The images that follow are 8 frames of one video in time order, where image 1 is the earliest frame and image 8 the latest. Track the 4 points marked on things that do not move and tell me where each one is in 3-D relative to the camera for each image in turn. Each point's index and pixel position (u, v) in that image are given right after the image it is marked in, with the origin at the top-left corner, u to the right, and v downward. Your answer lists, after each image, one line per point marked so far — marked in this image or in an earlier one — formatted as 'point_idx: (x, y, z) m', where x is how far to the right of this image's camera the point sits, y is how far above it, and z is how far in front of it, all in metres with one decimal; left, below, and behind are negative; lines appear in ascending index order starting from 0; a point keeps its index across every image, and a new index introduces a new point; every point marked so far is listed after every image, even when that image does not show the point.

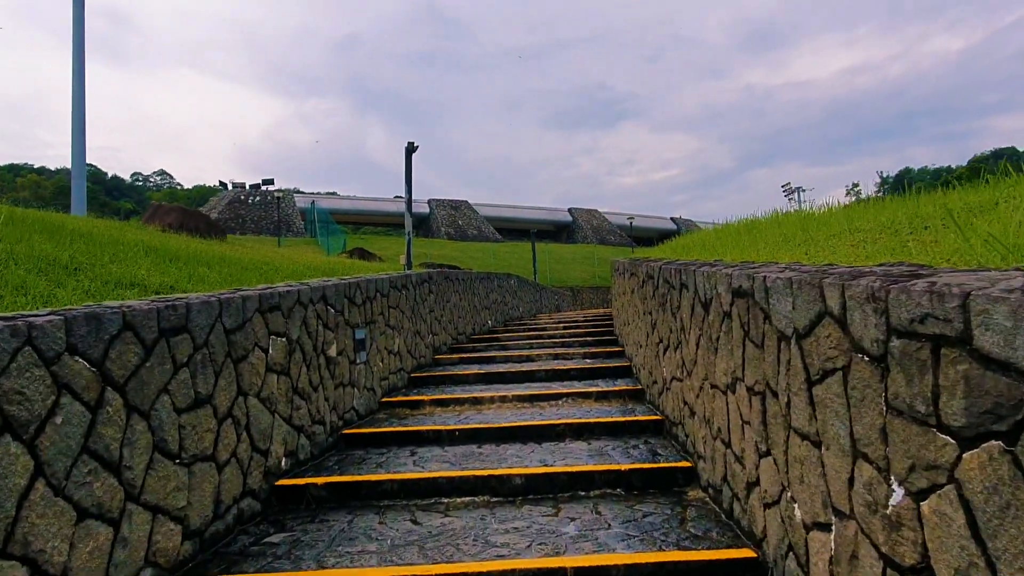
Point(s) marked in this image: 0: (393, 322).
0: (-0.9, -0.3, +6.2) m
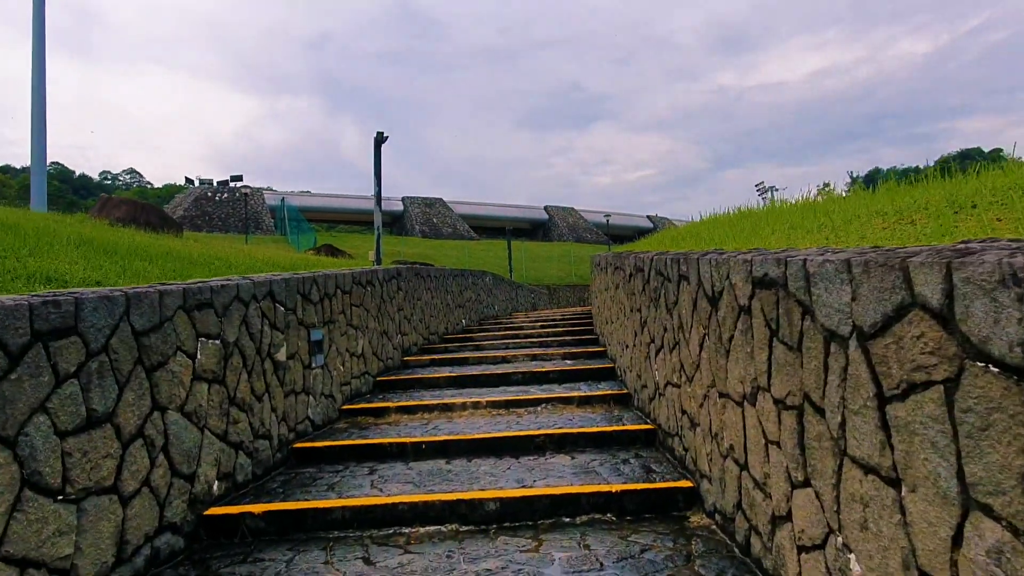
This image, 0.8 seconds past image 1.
0: (-1.1, -0.2, +5.6) m
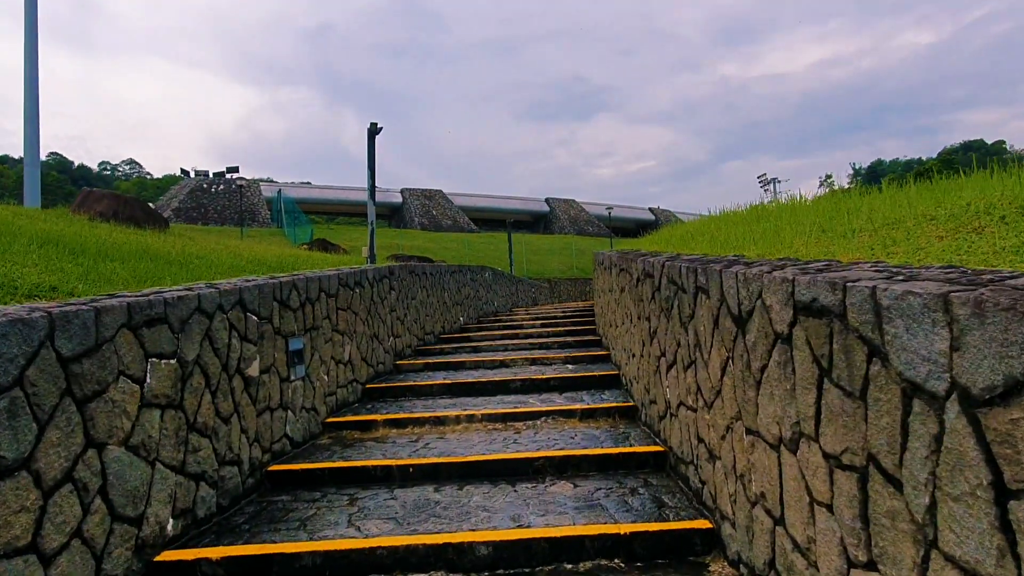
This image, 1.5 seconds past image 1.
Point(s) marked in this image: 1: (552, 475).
0: (-1.1, -0.3, +5.3) m
1: (+0.2, -0.8, +3.5) m
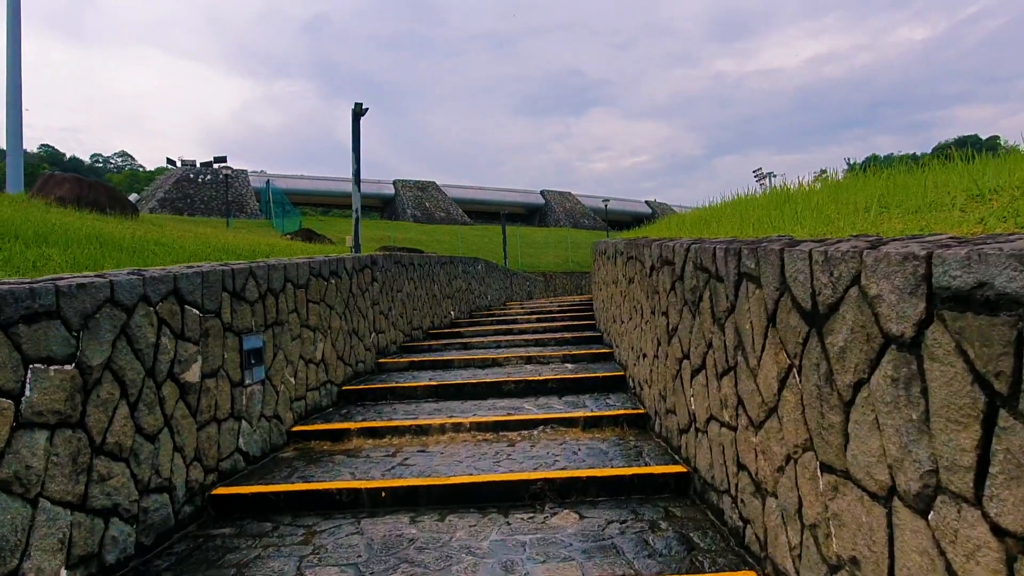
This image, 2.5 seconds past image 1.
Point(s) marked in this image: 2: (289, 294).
0: (-1.1, -0.2, +4.7) m
1: (+0.1, -0.8, +3.0) m
2: (-1.2, 0.0, +4.2) m
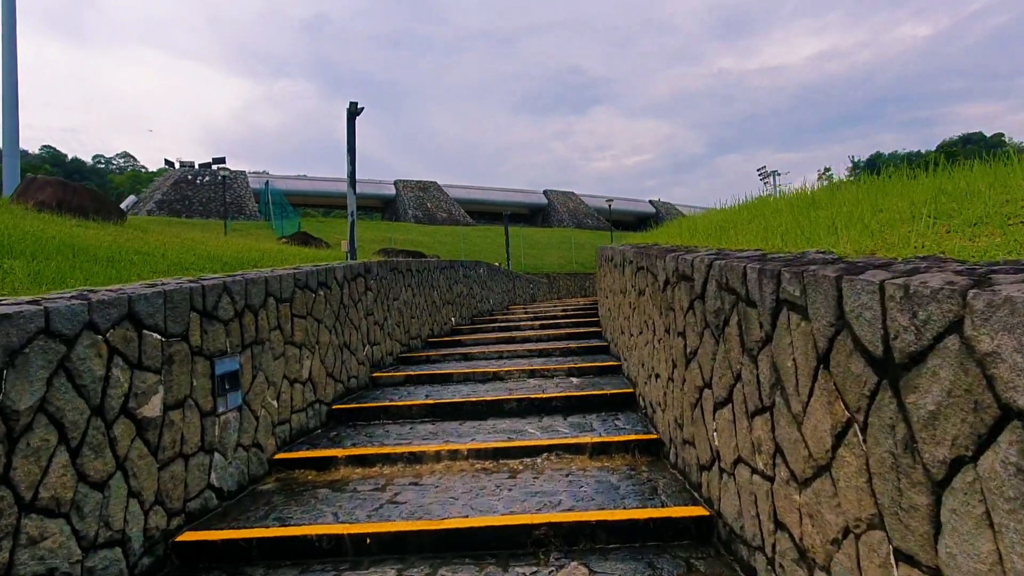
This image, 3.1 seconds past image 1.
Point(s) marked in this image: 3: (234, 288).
0: (-1.1, -0.3, +4.3) m
1: (+0.1, -0.8, +2.6) m
2: (-1.2, -0.1, +3.9) m
3: (-1.2, 0.0, +3.4) m
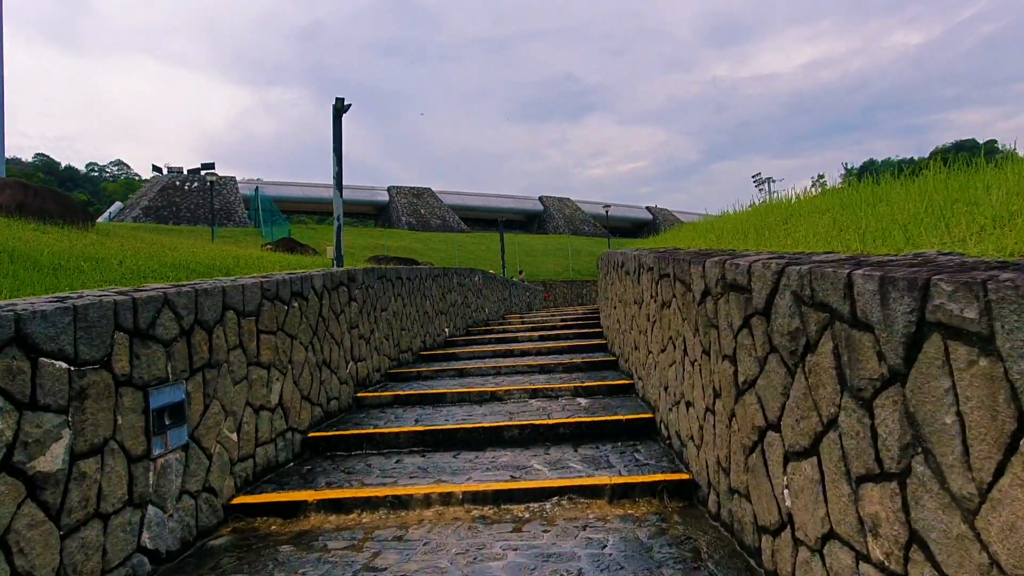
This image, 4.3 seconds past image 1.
0: (-1.1, -0.3, +3.7) m
1: (+0.2, -0.9, +2.0) m
2: (-1.2, -0.1, +3.3) m
3: (-1.2, 0.0, +2.8) m
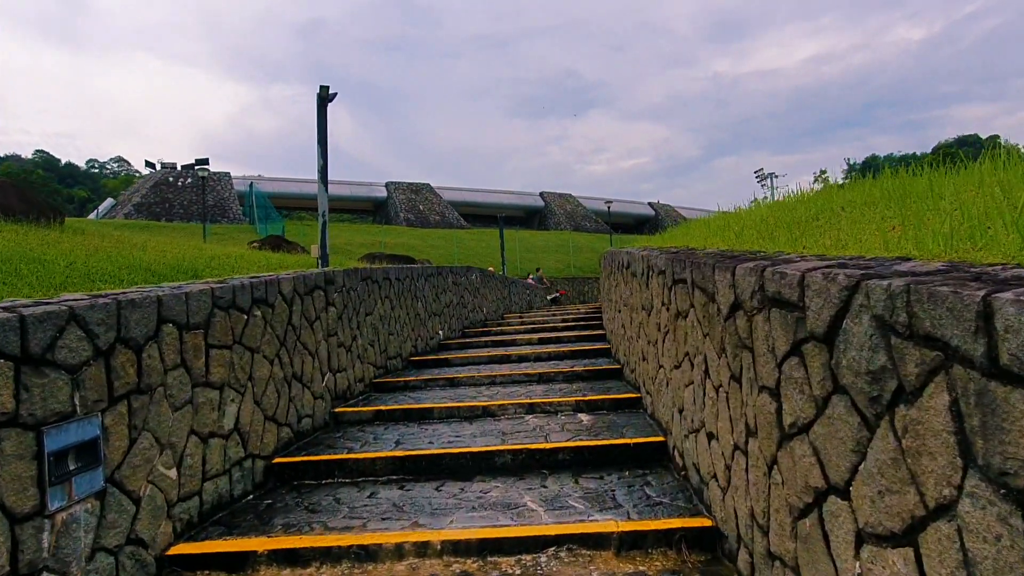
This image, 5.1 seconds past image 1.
0: (-1.2, -0.4, +3.2) m
1: (+0.1, -0.9, +1.5) m
2: (-1.2, -0.2, +2.8) m
3: (-1.2, -0.1, +2.3) m
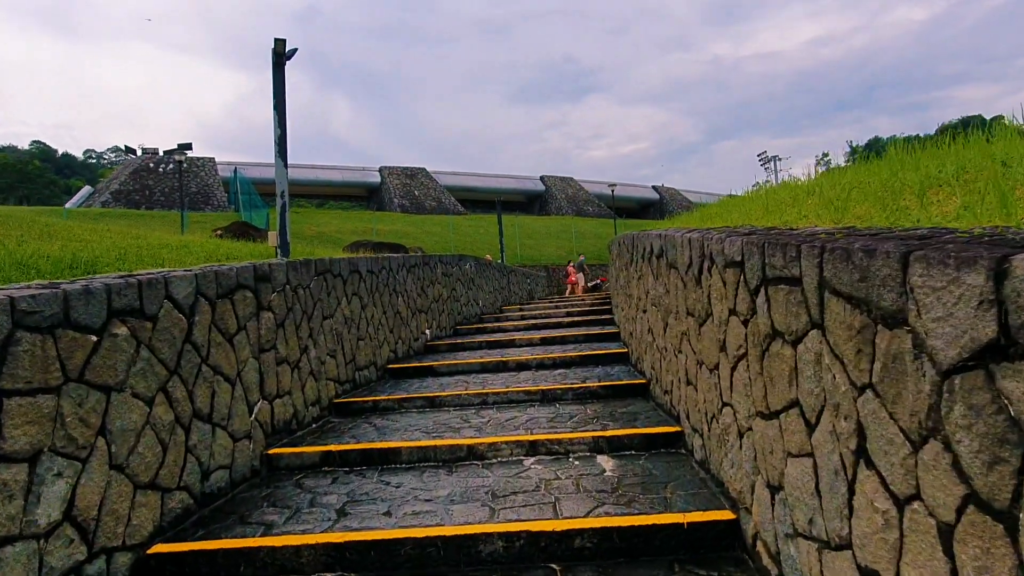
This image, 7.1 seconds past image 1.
0: (-1.2, -0.4, +2.0) m
1: (+0.1, -1.0, +0.3) m
2: (-1.2, -0.2, +1.6) m
3: (-1.2, -0.1, +1.1) m
